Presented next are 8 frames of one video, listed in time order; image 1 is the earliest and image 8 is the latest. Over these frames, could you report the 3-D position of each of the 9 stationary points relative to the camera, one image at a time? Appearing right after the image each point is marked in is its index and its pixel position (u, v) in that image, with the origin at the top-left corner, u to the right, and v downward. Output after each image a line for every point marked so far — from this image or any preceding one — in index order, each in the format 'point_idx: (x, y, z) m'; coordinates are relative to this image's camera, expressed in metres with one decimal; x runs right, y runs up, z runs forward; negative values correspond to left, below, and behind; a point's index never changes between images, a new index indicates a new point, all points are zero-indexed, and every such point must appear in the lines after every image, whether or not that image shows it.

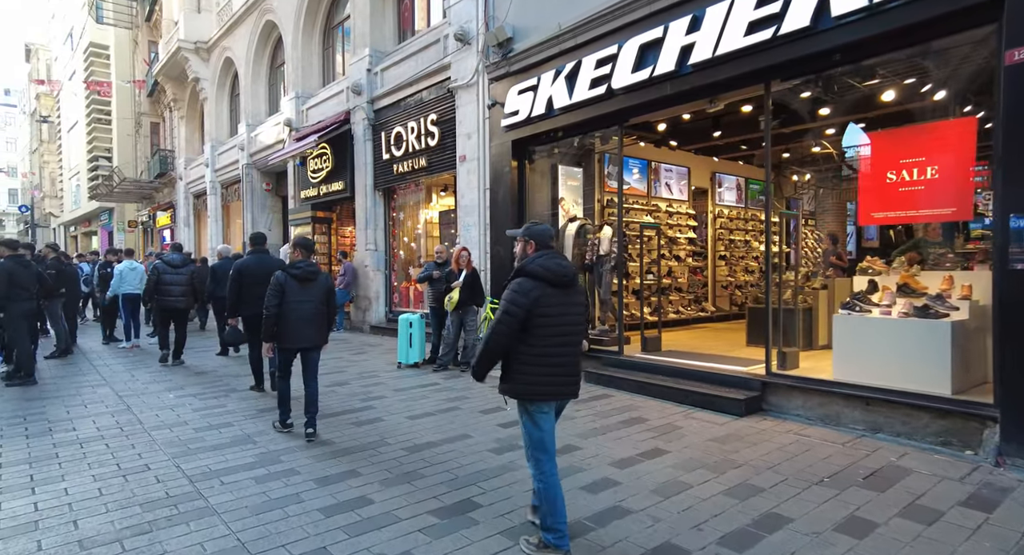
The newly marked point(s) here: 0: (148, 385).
0: (-4.5, -1.4, +8.0) m
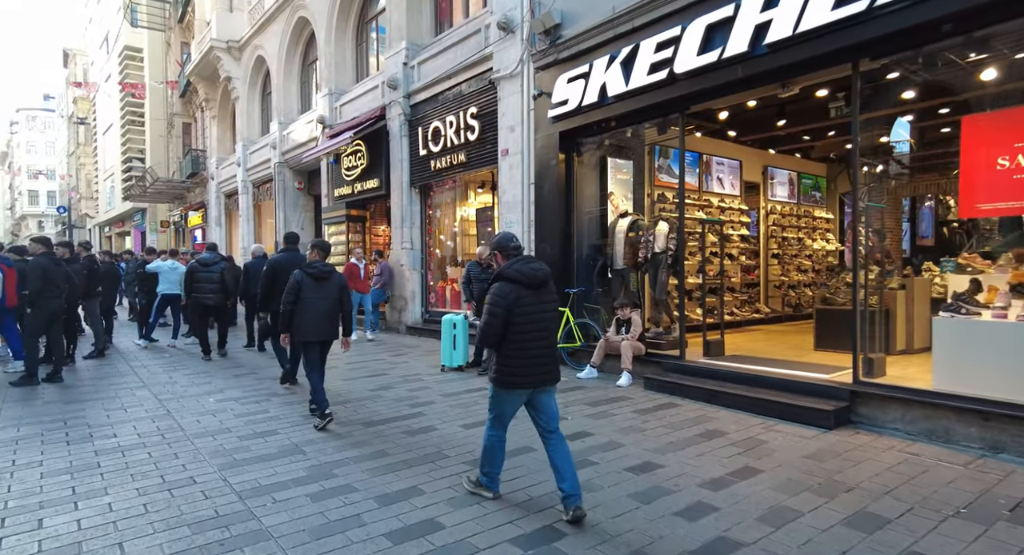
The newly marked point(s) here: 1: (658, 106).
0: (-3.9, -1.3, +7.7) m
1: (+1.7, +2.0, +7.4) m
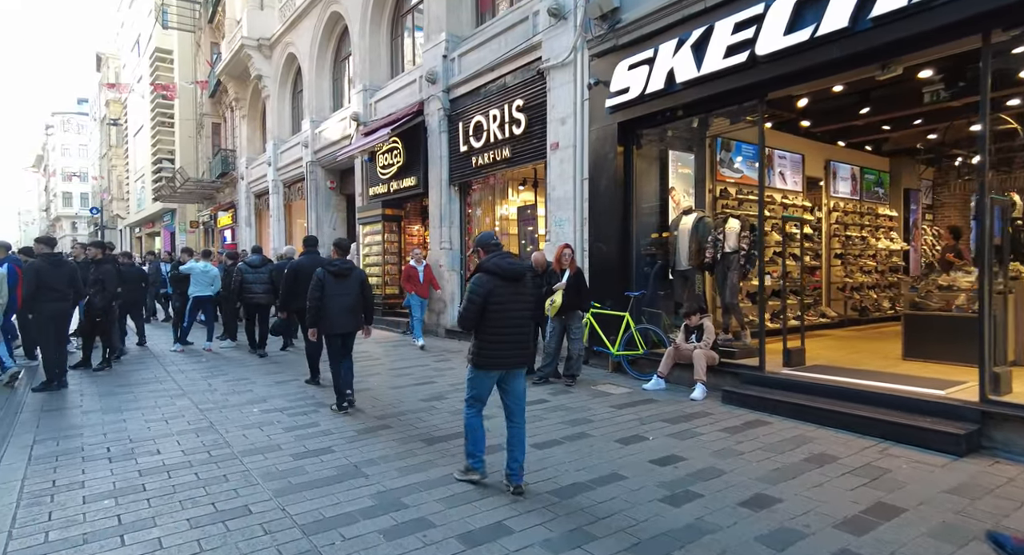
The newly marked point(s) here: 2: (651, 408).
0: (-3.2, -1.4, +7.3) m
1: (+2.4, +2.0, +6.9) m
2: (+1.4, -1.3, +6.2) m
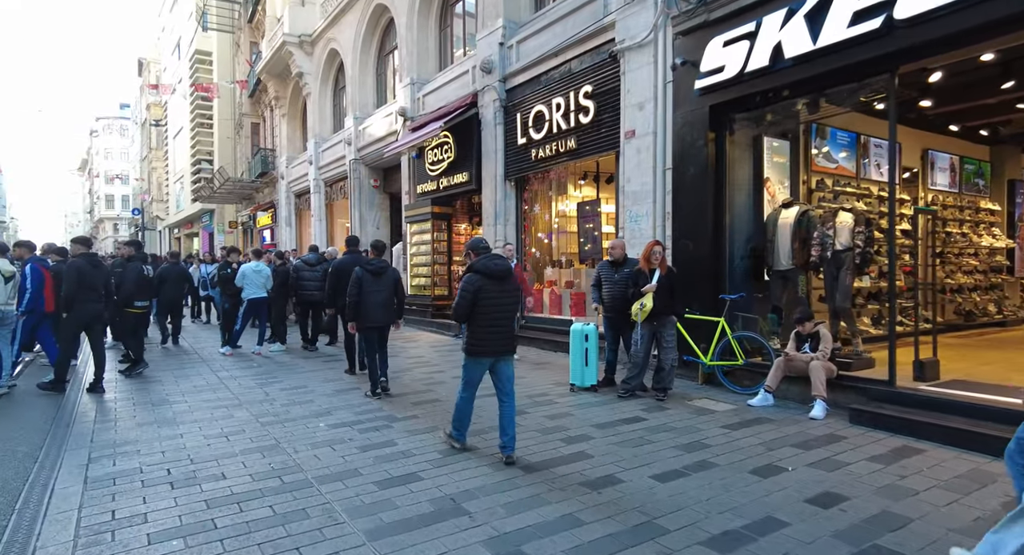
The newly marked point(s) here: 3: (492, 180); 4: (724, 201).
0: (-2.3, -1.4, +6.7) m
1: (+3.2, +2.0, +6.0) m
2: (+2.2, -1.3, +5.4) m
3: (-0.4, +1.9, +12.4) m
4: (+2.5, +0.9, +7.7) m
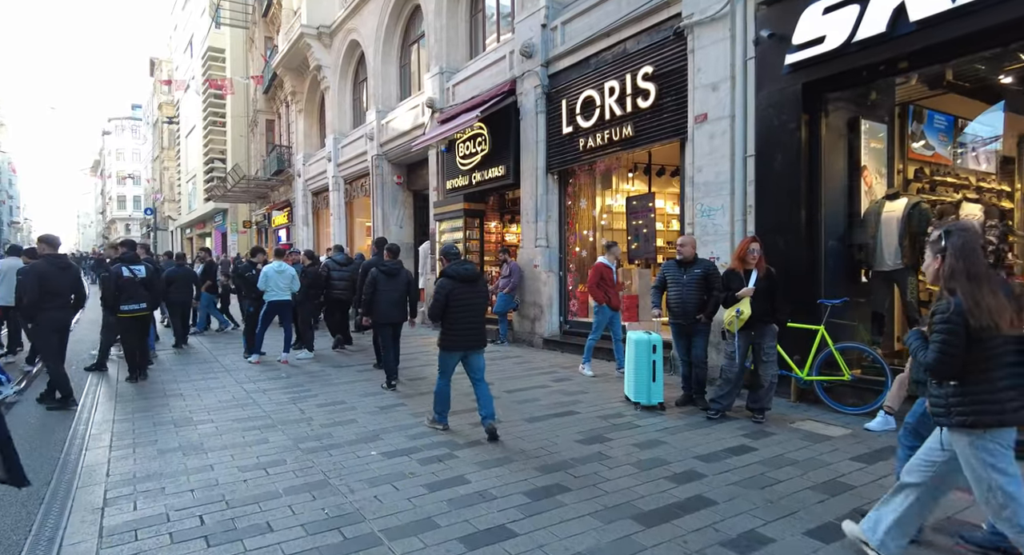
0: (-1.6, -1.4, +5.9) m
1: (+3.9, +2.0, +5.1) m
2: (+2.9, -1.3, +4.5) m
3: (+0.4, +1.9, +11.6) m
4: (+3.2, +0.9, +6.7) m
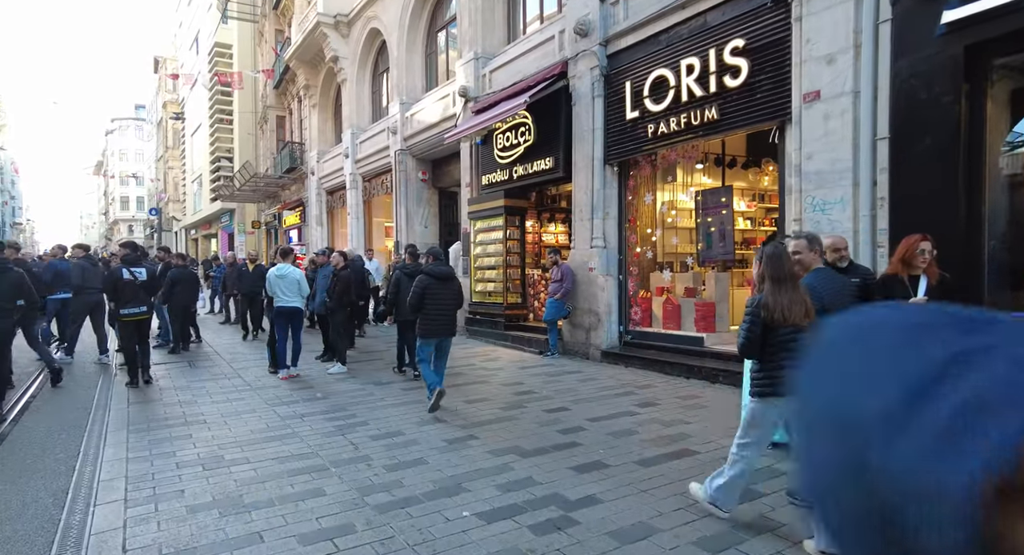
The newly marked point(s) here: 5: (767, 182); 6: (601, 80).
0: (-0.8, -1.5, +4.7) m
1: (+4.7, +1.9, +3.9) m
2: (+3.7, -1.4, +3.3) m
3: (+1.2, +1.8, +10.4) m
4: (+4.1, +0.8, +5.6) m
5: (+3.5, +1.3, +8.8) m
6: (+1.4, +3.1, +10.0) m
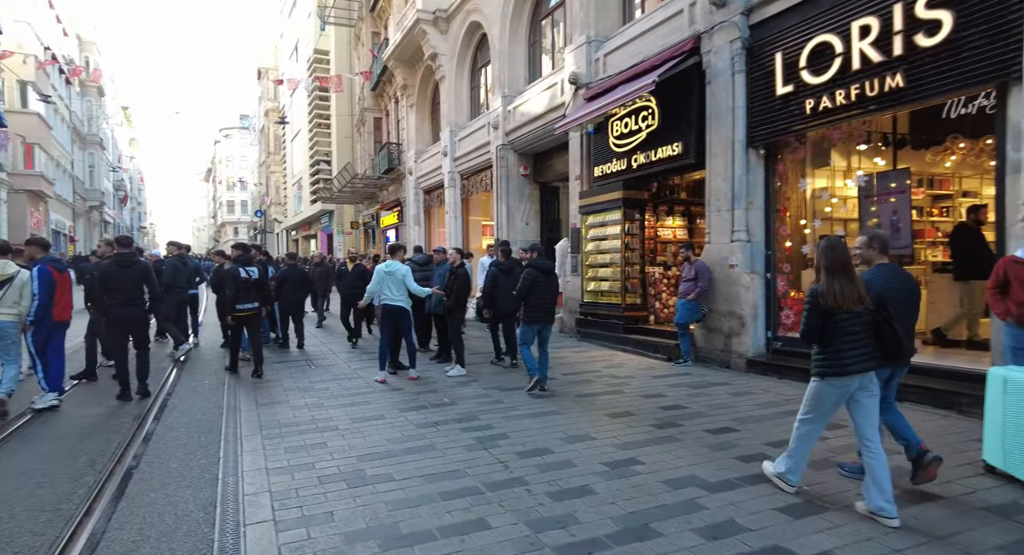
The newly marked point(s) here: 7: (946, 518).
0: (+0.4, -1.5, +3.9) m
1: (+5.8, +1.9, +2.4) m
2: (+4.7, -1.3, +2.0) m
3: (+3.1, +1.9, +9.3) m
4: (+5.3, +0.9, +4.2) m
5: (+5.2, +1.3, +7.5) m
6: (+3.3, +3.1, +8.9) m
7: (+2.6, -1.4, +3.8) m
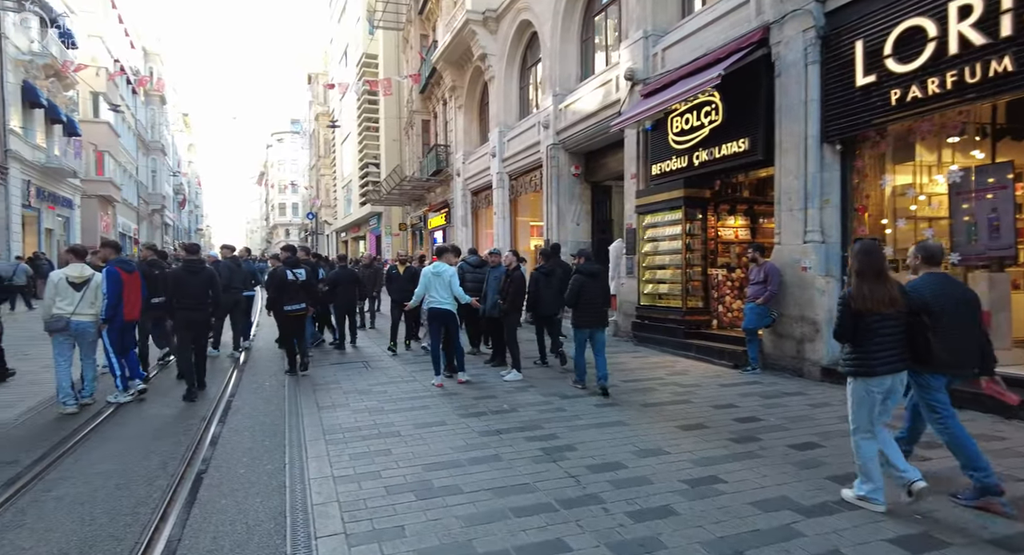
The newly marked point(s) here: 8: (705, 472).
0: (+0.8, -1.5, +3.6) m
1: (+6.1, +1.9, +1.8) m
2: (+5.0, -1.4, +1.4) m
3: (+3.9, +1.8, +8.8) m
4: (+5.8, +0.8, +3.5) m
5: (+5.9, +1.3, +6.8) m
6: (+4.1, +3.1, +8.4) m
7: (+3.0, -1.4, +3.3) m
8: (+1.4, -1.4, +4.7) m
